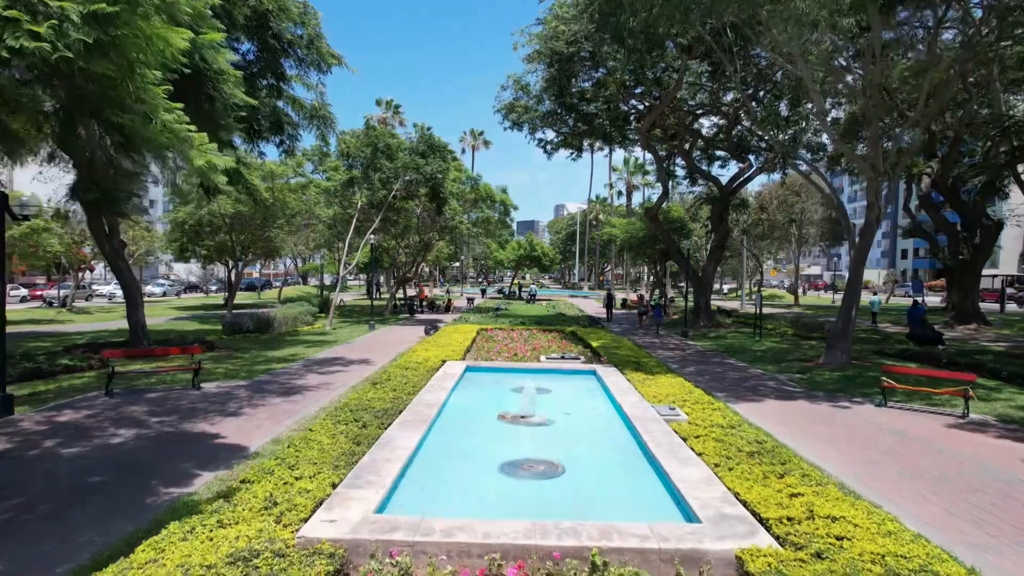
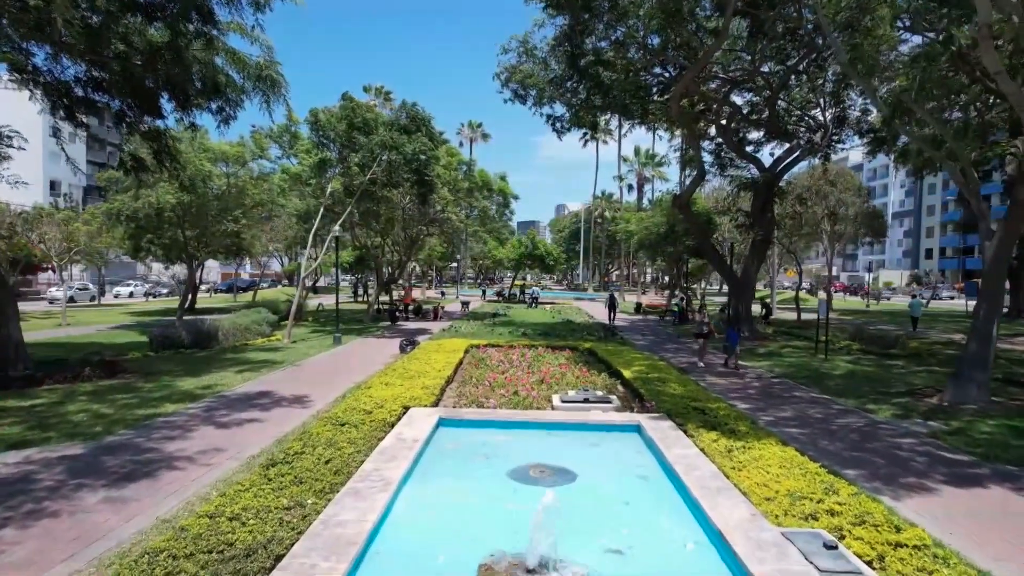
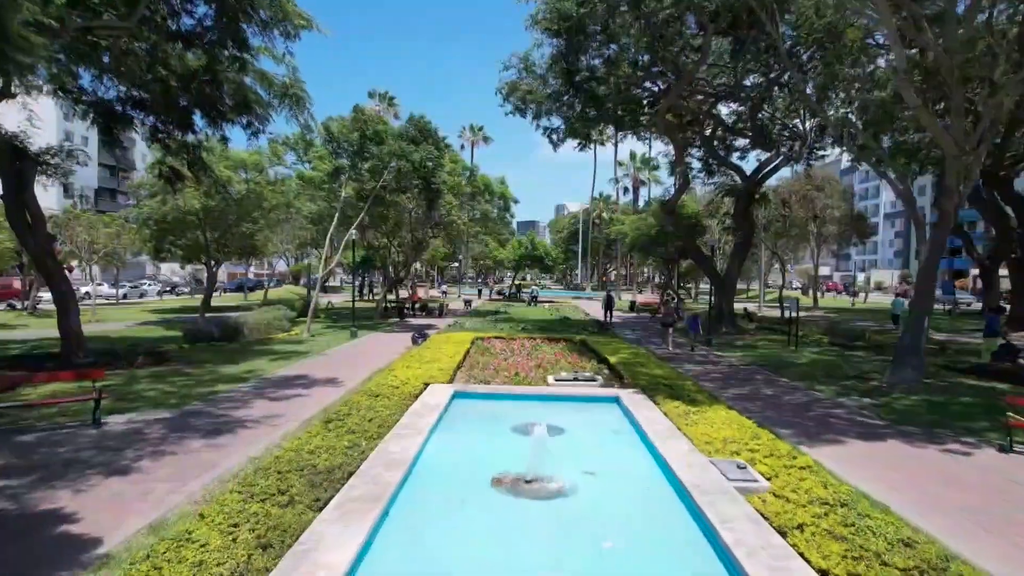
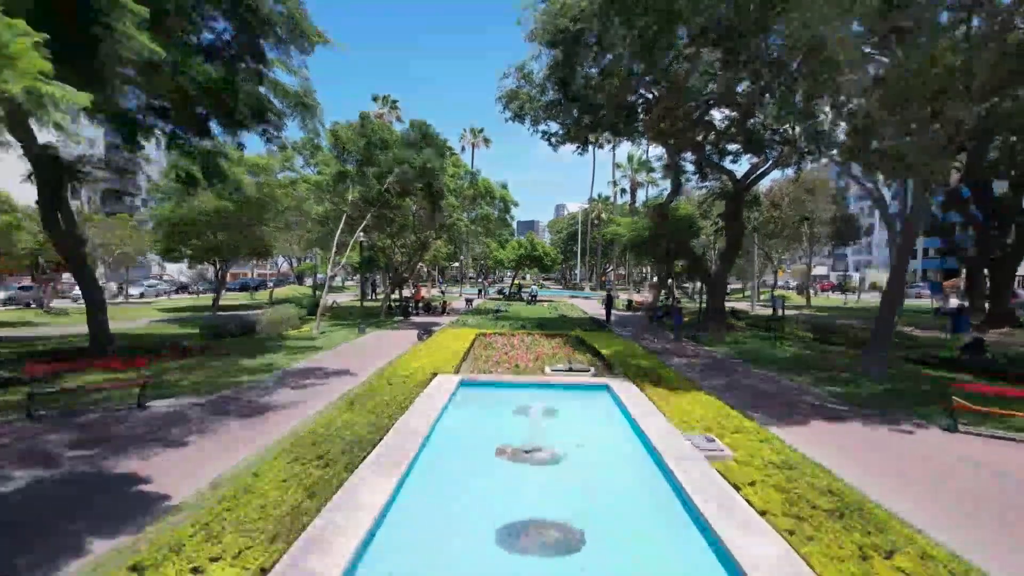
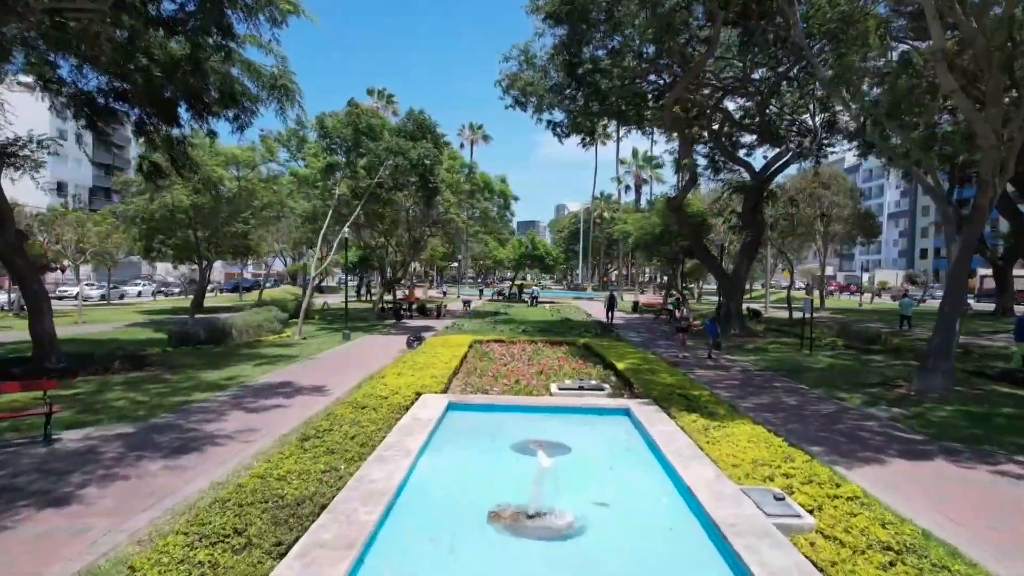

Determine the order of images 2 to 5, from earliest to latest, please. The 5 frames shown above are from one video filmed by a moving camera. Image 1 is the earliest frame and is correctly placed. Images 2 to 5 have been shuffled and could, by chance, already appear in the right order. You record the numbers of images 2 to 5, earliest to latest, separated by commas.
4, 3, 5, 2
